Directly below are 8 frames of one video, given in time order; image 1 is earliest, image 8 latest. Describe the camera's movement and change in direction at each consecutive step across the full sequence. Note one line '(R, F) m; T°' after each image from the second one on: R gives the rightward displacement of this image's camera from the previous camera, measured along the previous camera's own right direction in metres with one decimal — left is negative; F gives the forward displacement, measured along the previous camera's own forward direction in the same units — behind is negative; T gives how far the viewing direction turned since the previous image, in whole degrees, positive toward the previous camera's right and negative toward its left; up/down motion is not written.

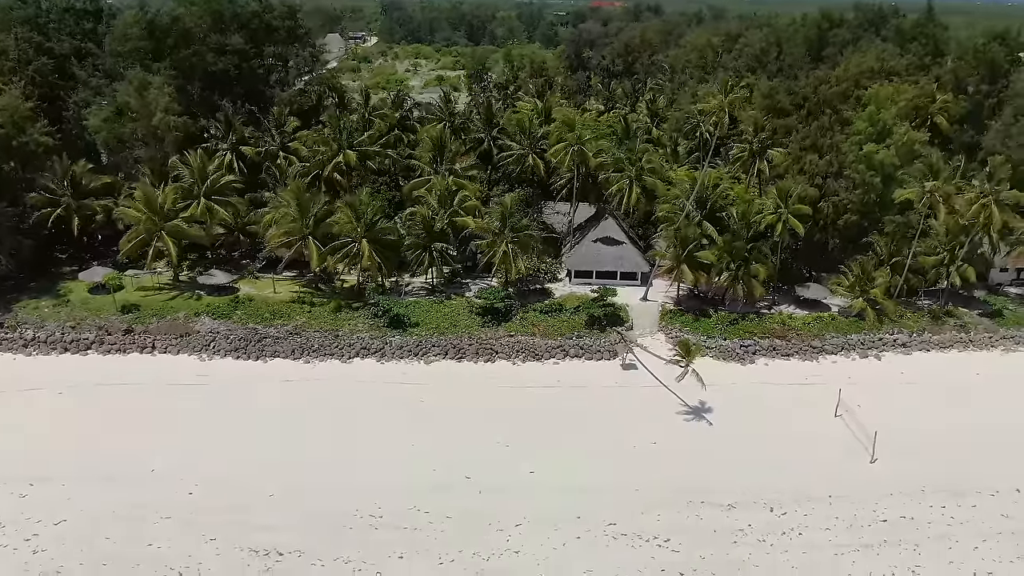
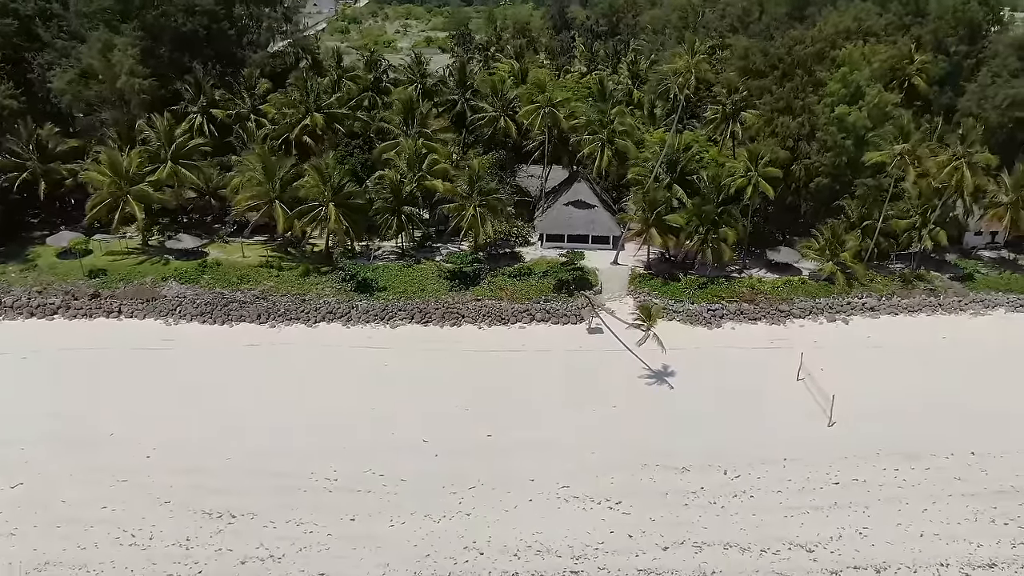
(+1.6, +0.1) m; 0°
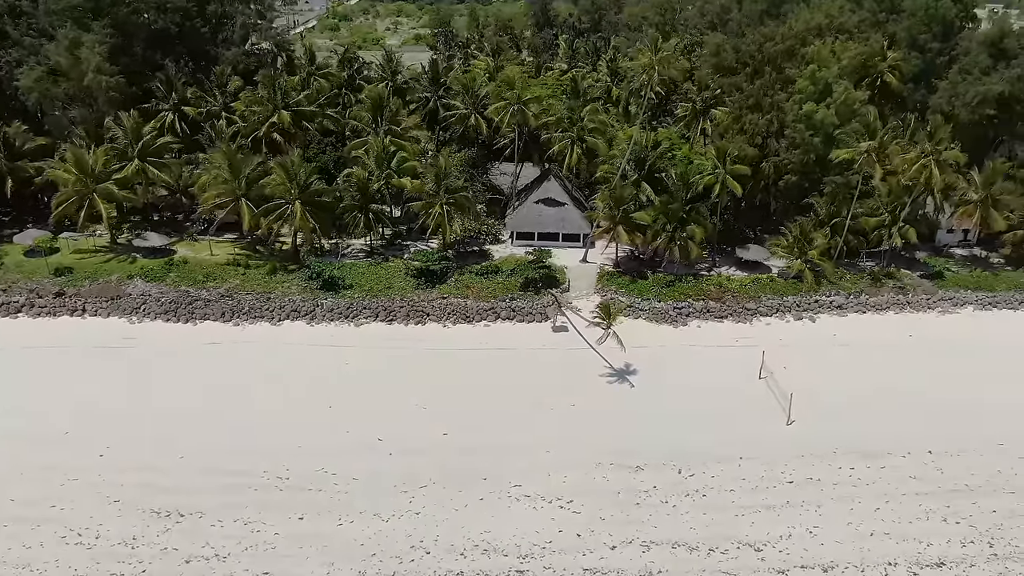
(+1.6, +0.1) m; 0°
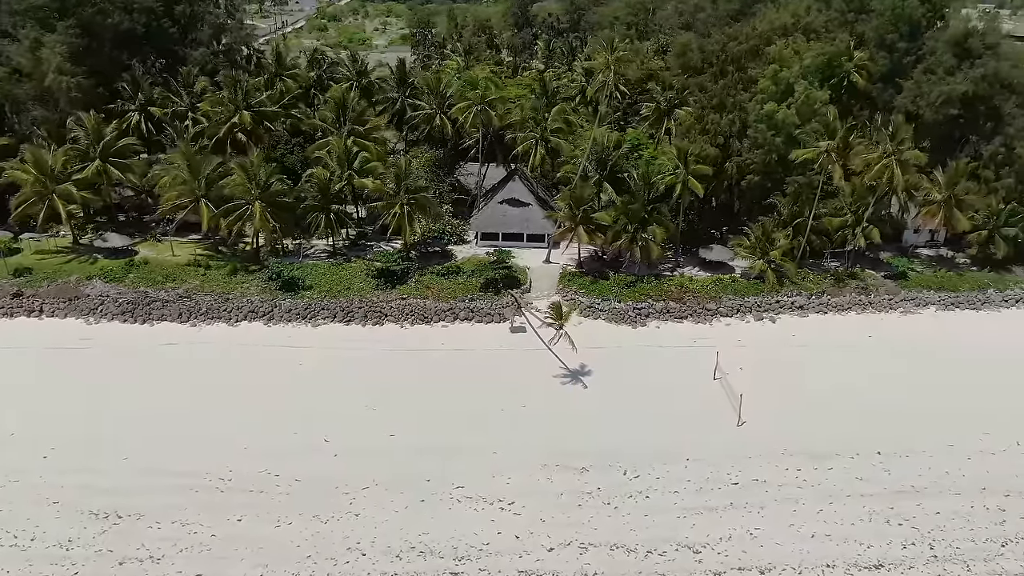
(+1.9, +0.1) m; 0°
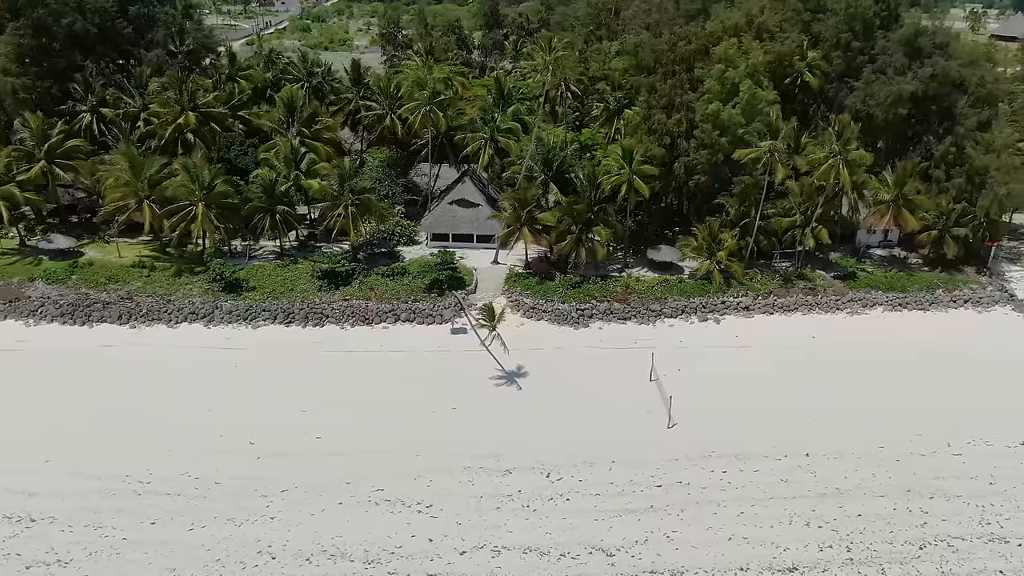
(+2.6, +0.1) m; 0°
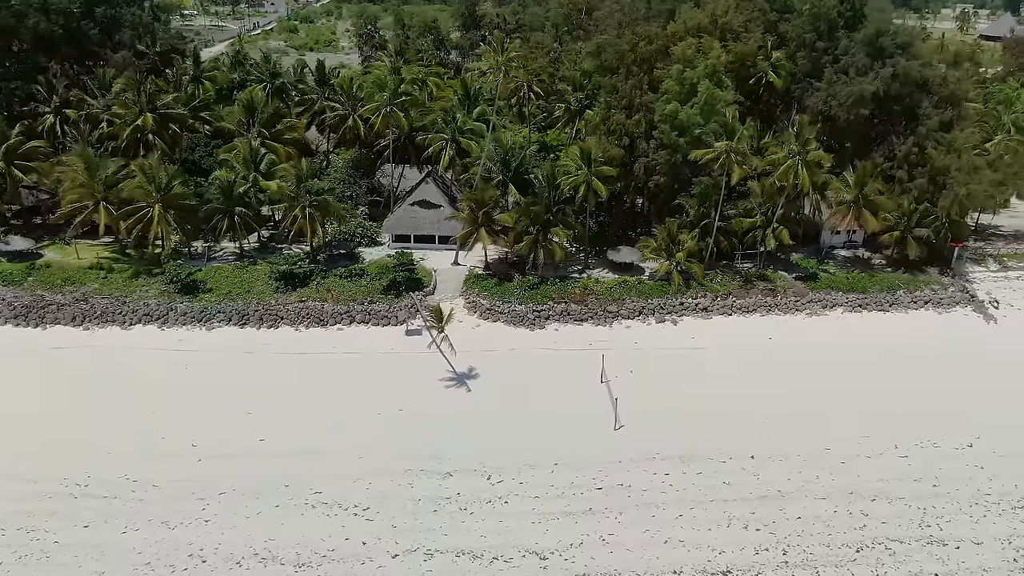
(+2.0, +0.1) m; 0°
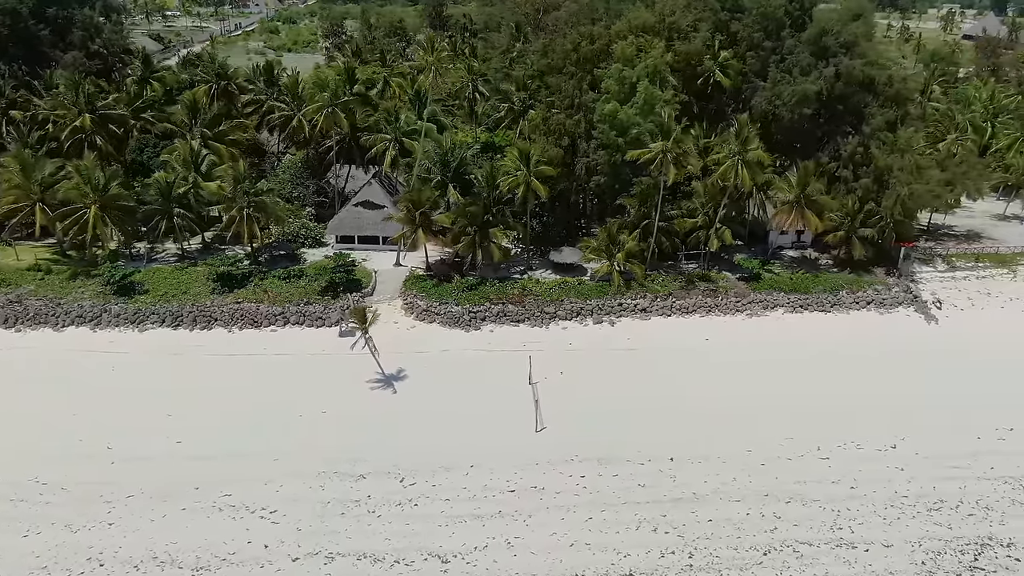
(+2.9, +0.2) m; 0°
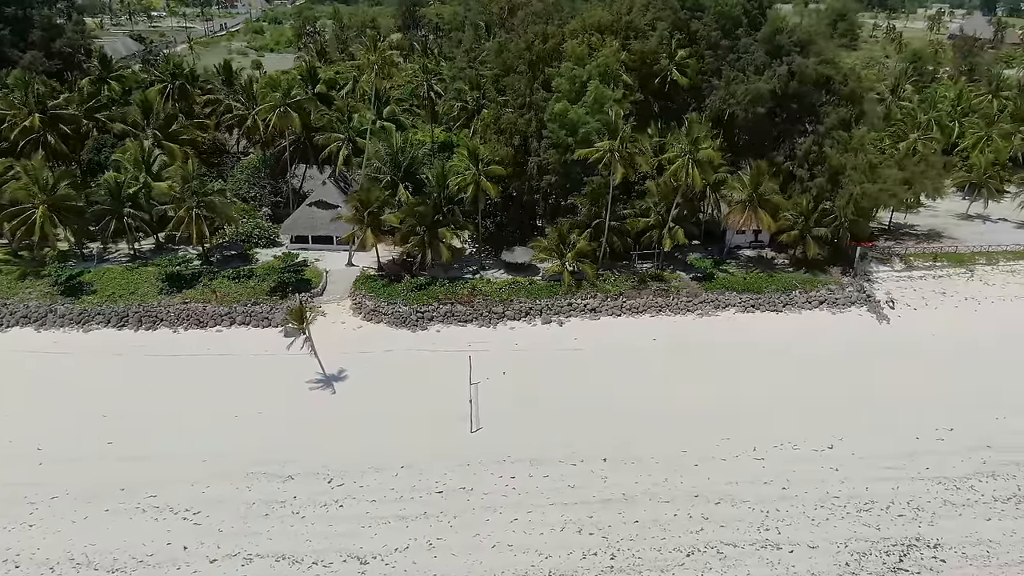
(+2.3, +0.1) m; 0°
